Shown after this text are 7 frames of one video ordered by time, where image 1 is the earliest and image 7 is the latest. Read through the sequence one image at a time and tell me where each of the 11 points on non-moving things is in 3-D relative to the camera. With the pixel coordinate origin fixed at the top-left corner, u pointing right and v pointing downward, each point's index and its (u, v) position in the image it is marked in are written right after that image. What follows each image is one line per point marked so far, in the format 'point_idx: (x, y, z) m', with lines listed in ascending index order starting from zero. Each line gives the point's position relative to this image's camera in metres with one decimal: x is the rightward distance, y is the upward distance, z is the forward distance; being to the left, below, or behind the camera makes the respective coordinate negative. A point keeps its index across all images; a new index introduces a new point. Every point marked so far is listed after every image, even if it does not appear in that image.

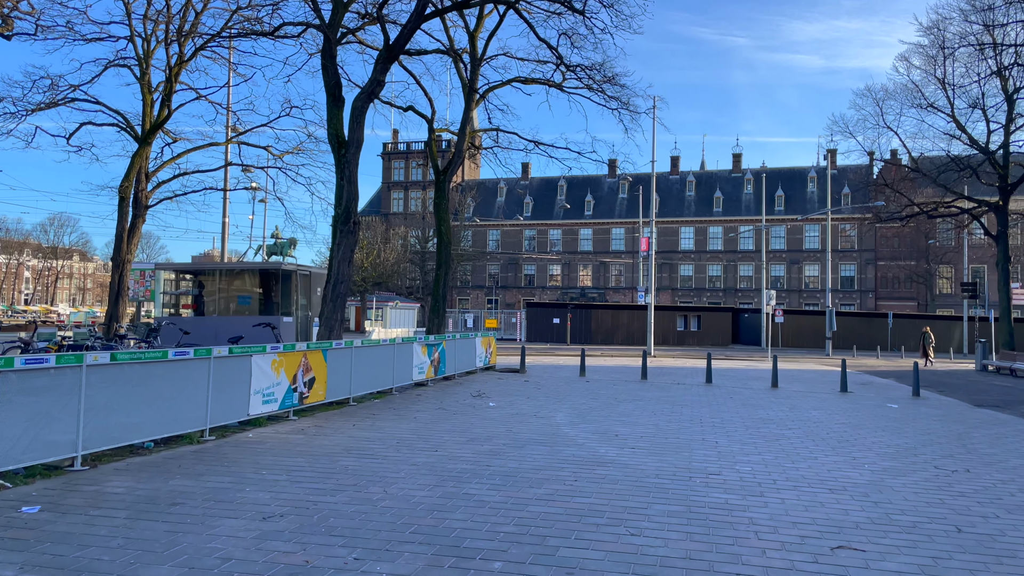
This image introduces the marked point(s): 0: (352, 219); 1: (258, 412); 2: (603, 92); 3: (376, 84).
0: (-2.9, +1.3, +14.4) m
1: (-3.0, -1.5, +9.5) m
2: (+2.2, +4.8, +19.7) m
3: (-2.5, +3.7, +14.5) m
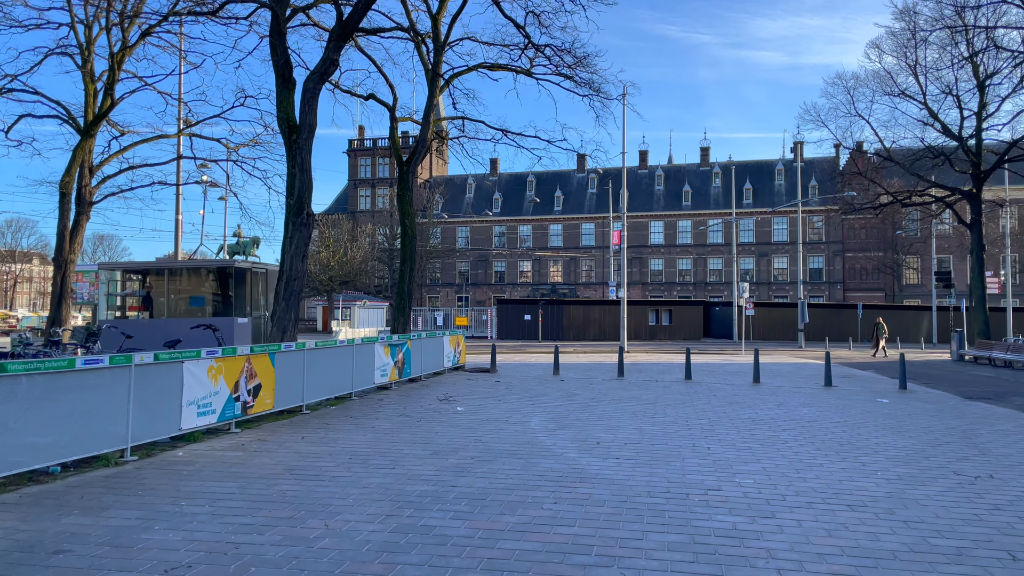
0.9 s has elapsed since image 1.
0: (-3.5, +1.3, +13.3) m
1: (-3.4, -1.5, +8.4) m
2: (+1.4, +5.0, +18.7) m
3: (-3.1, +3.8, +13.4) m
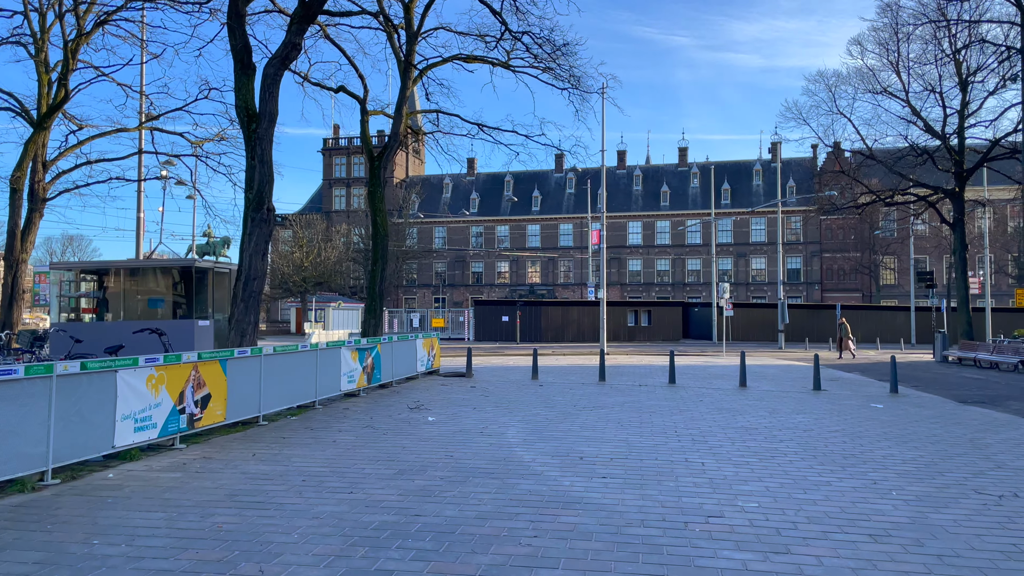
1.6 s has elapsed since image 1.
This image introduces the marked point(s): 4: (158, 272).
0: (-3.8, +1.3, +12.4) m
1: (-3.6, -1.5, +7.5) m
2: (+0.9, +5.0, +17.9) m
3: (-3.5, +3.8, +12.5) m
4: (-8.0, +0.4, +17.9) m
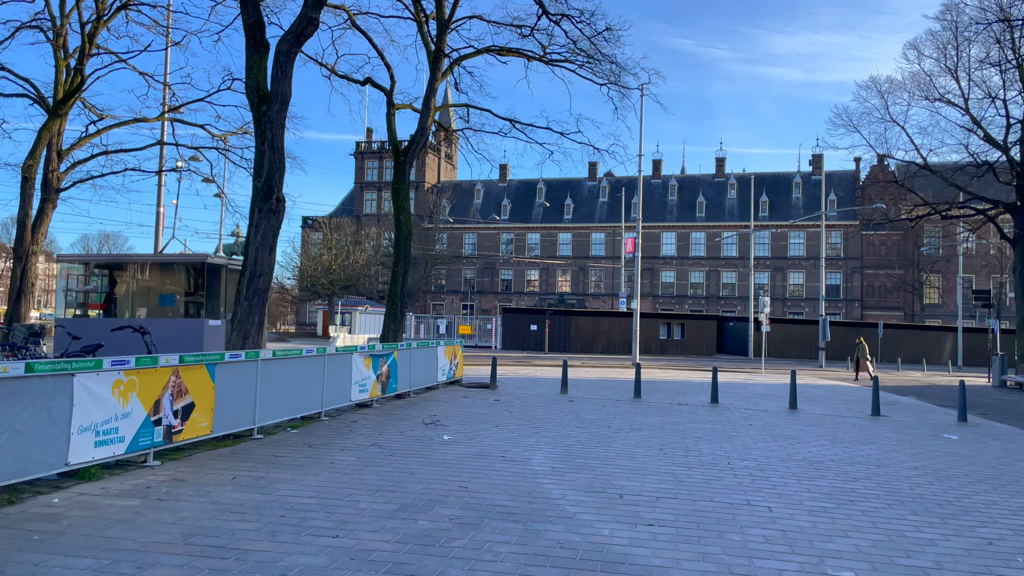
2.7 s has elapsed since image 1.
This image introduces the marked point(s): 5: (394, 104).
0: (-3.4, +1.3, +11.3) m
1: (-3.4, -1.4, +6.3) m
2: (+1.7, +4.8, +16.7) m
3: (-2.9, +3.8, +11.4) m
4: (-7.3, +0.4, +17.0) m
5: (-2.9, +4.5, +19.7) m
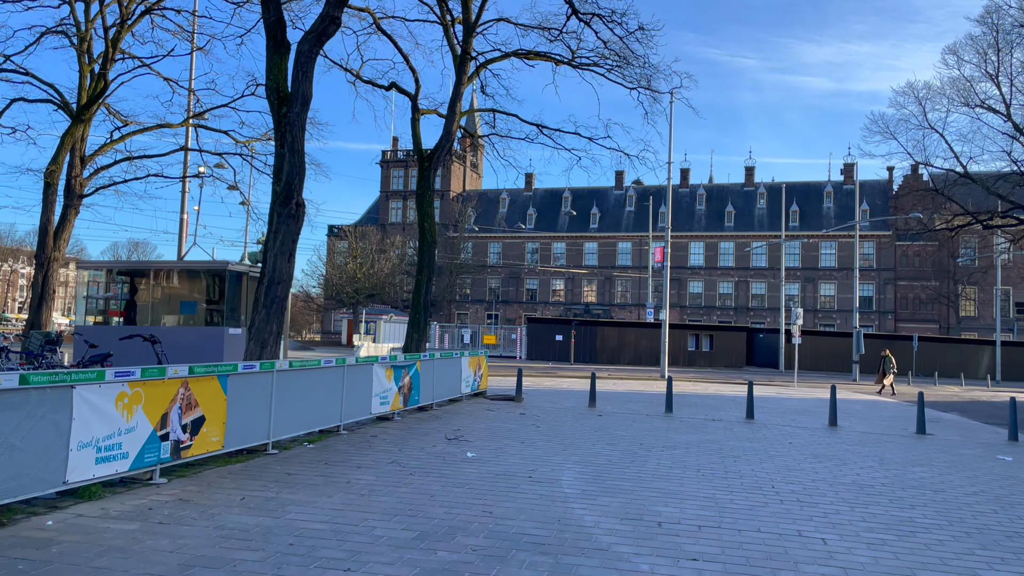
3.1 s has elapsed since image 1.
0: (-3.0, +1.2, +10.9) m
1: (-3.2, -1.4, +6.0) m
2: (+2.2, +4.6, +16.2) m
3: (-2.5, +3.7, +11.0) m
4: (-6.8, +0.3, +16.7) m
5: (-2.3, +4.3, +19.3) m
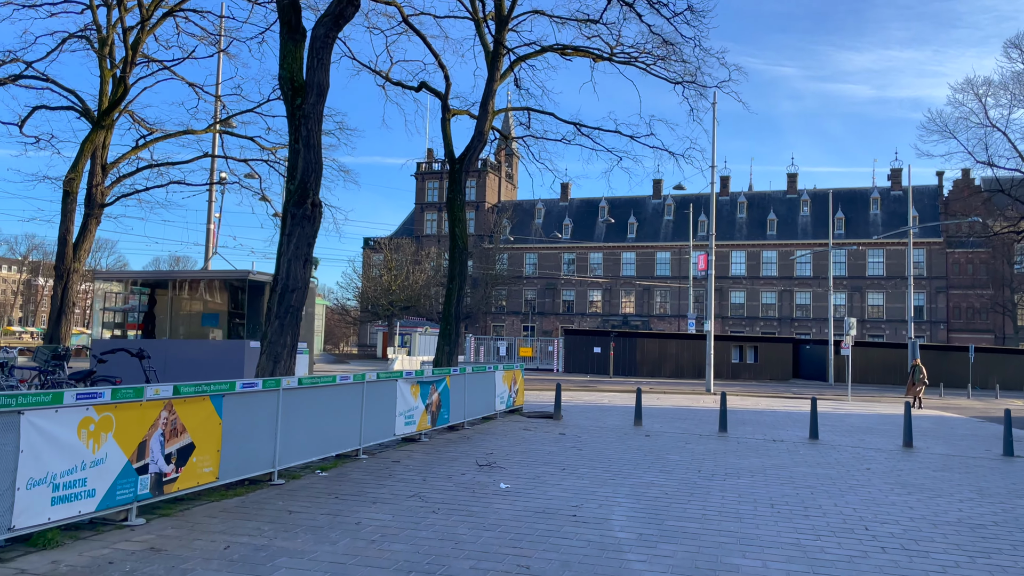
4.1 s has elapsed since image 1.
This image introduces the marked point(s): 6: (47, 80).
0: (-2.5, +1.1, +9.9) m
1: (-2.9, -1.4, +4.9) m
2: (+2.9, +4.5, +15.0) m
3: (-2.1, +3.6, +10.1) m
4: (-6.0, +0.1, +15.9) m
5: (-1.4, +4.1, +18.4) m
6: (-11.2, +5.0, +19.2) m
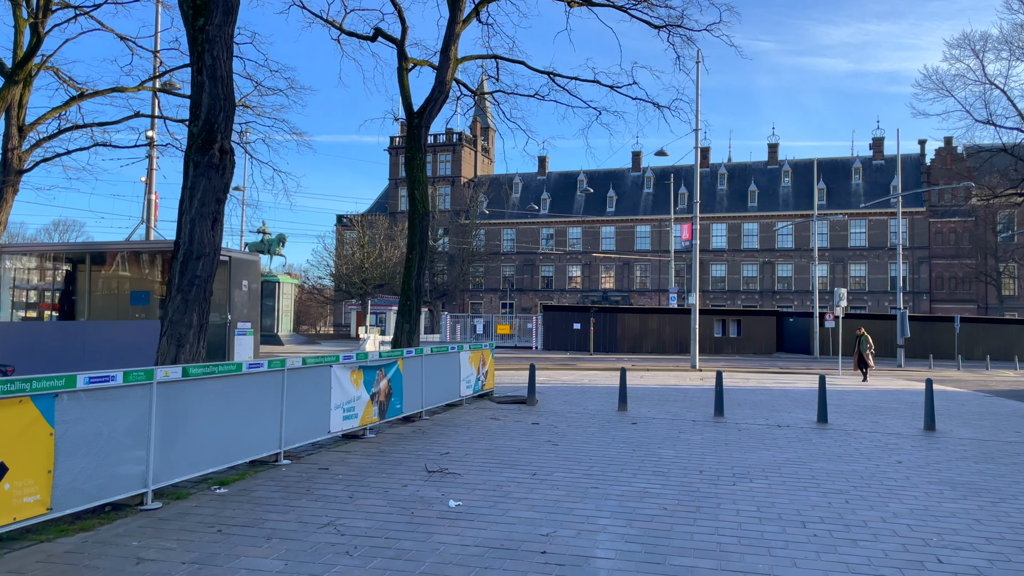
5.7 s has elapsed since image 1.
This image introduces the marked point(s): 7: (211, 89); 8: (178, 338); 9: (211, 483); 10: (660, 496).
0: (-3.0, +1.5, +8.0) m
1: (-3.2, -1.2, +3.1) m
2: (+2.3, +5.0, +13.2) m
3: (-2.6, +3.9, +8.1) m
4: (-6.6, +0.5, +13.9) m
5: (-2.1, +4.7, +16.4) m
6: (-11.9, +5.5, +16.9) m
7: (-3.0, +2.0, +8.0) m
8: (-3.4, -0.5, +8.0) m
9: (-2.5, -1.6, +6.6) m
10: (+1.1, -1.6, +6.2) m
